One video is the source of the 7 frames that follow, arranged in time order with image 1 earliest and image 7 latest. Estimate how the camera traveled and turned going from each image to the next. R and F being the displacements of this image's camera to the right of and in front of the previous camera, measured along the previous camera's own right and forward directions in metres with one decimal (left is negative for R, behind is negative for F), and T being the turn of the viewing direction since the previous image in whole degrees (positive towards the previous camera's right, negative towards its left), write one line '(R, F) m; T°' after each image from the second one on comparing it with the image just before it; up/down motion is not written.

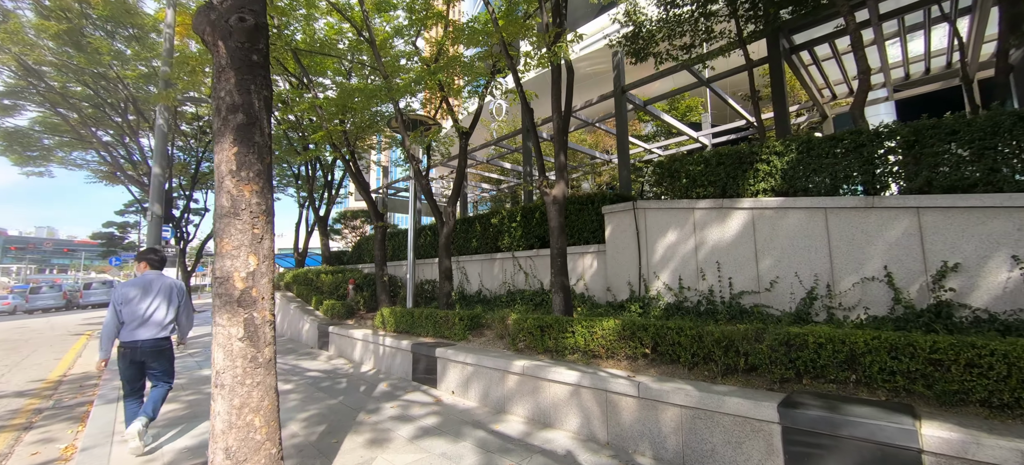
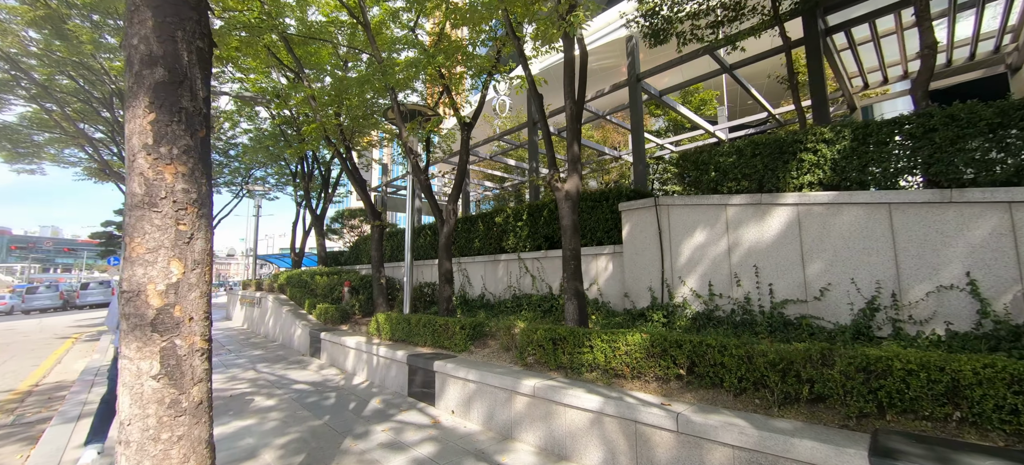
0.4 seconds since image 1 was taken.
(-0.1, +0.7) m; 0°
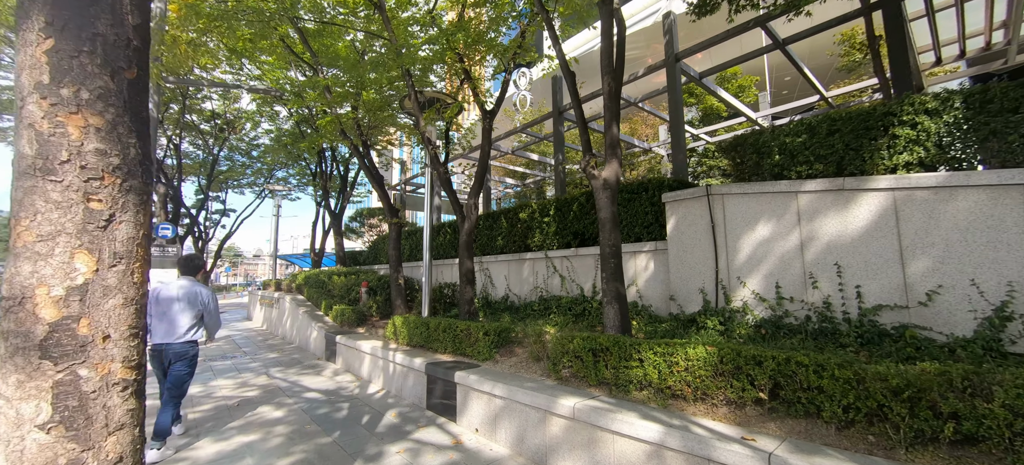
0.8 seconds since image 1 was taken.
(-0.1, +0.6) m; -3°
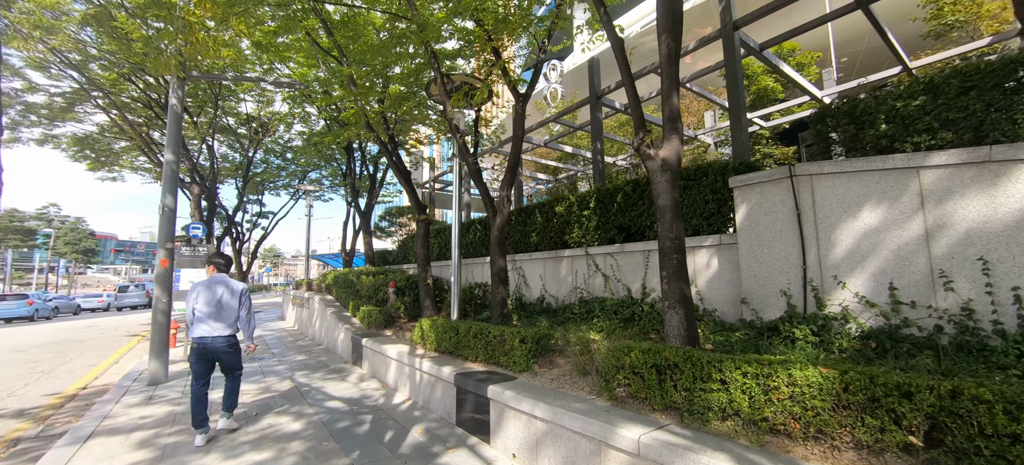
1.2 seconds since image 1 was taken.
(-0.1, +0.7) m; -4°
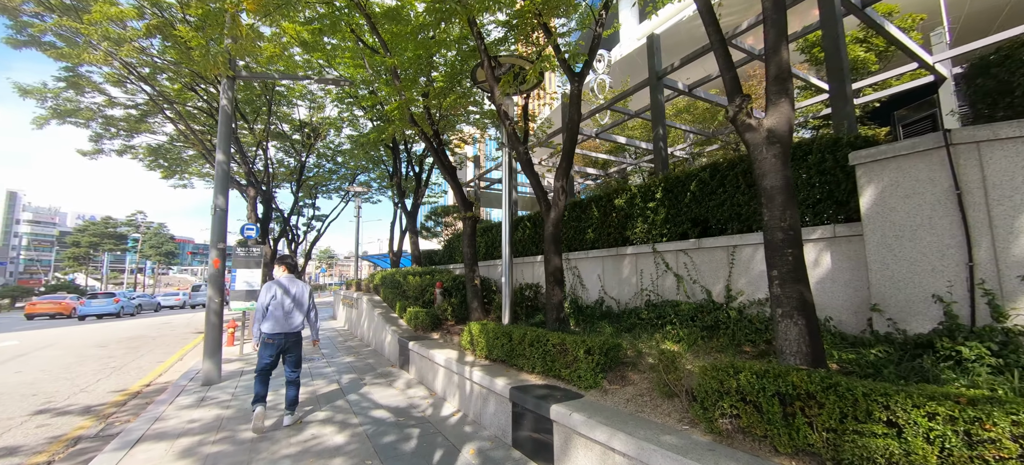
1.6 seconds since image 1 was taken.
(-0.2, +0.6) m; -6°
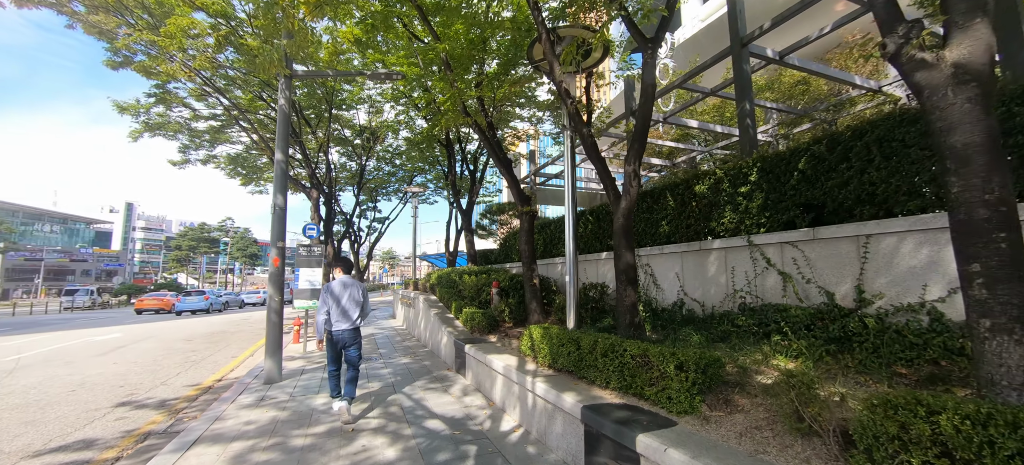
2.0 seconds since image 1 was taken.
(-0.1, +0.6) m; -8°
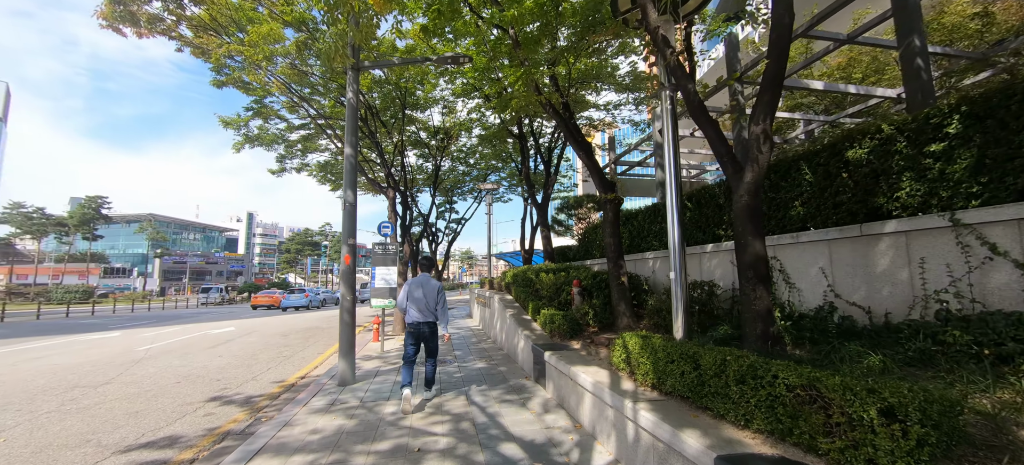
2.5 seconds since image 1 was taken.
(-0.1, +0.8) m; -11°
